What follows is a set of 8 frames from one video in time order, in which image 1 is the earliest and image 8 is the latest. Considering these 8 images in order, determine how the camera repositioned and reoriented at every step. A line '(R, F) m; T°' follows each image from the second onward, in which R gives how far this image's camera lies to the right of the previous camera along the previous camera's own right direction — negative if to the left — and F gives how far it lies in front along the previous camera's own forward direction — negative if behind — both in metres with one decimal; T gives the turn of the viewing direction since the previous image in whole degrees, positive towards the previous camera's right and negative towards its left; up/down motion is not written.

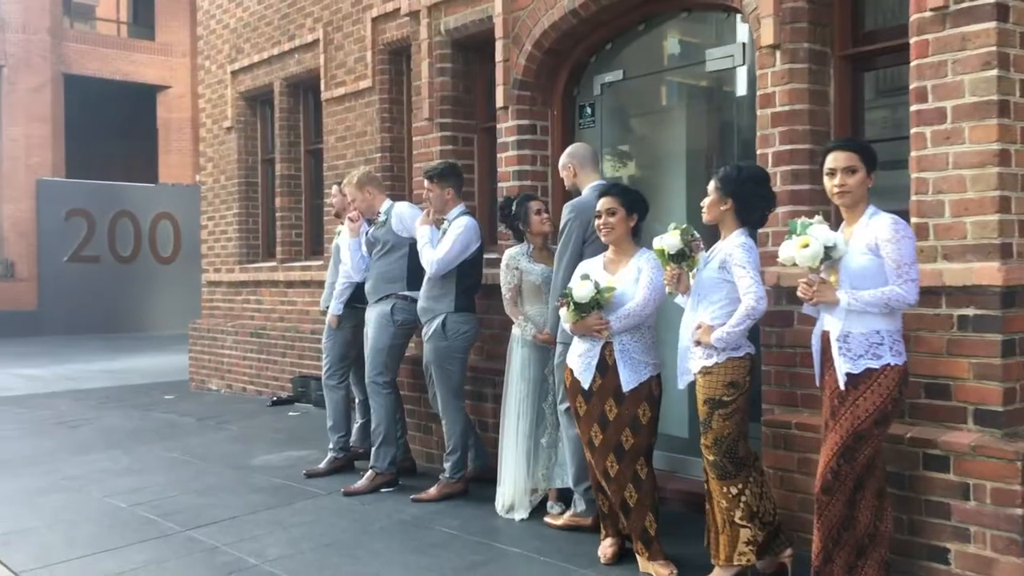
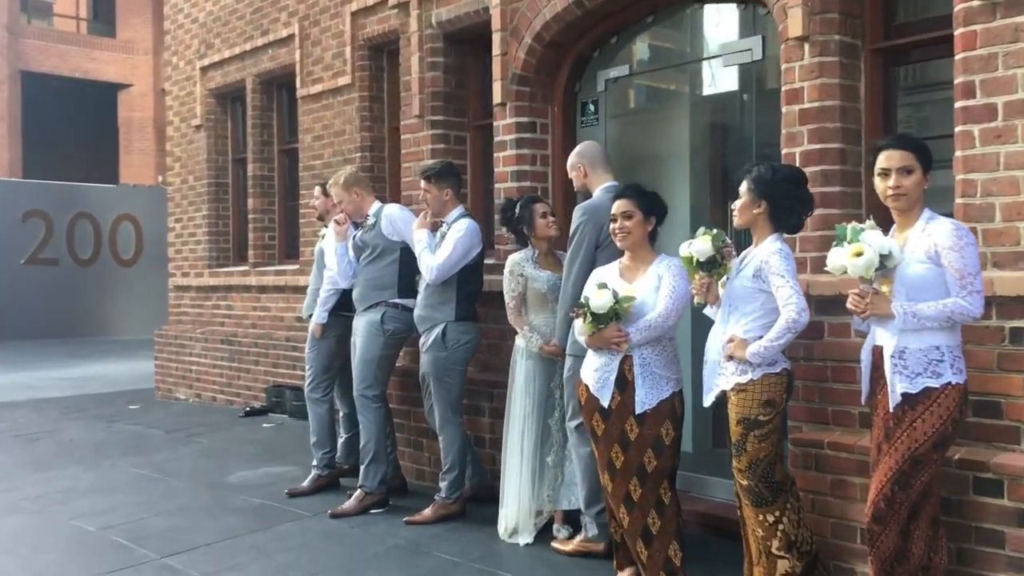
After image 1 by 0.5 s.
(-0.2, +0.4) m; +2°
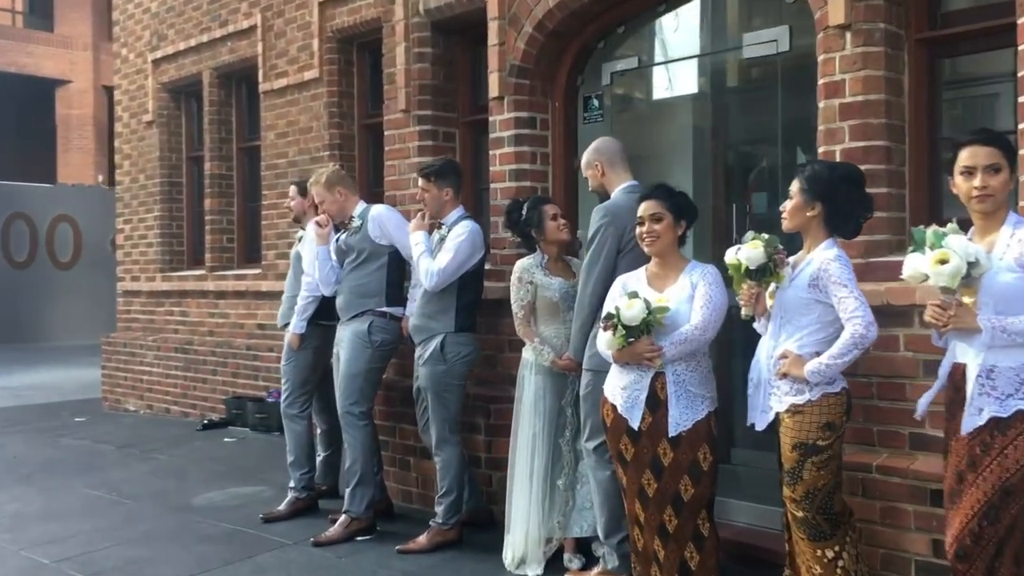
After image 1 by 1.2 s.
(-0.3, +0.4) m; +3°
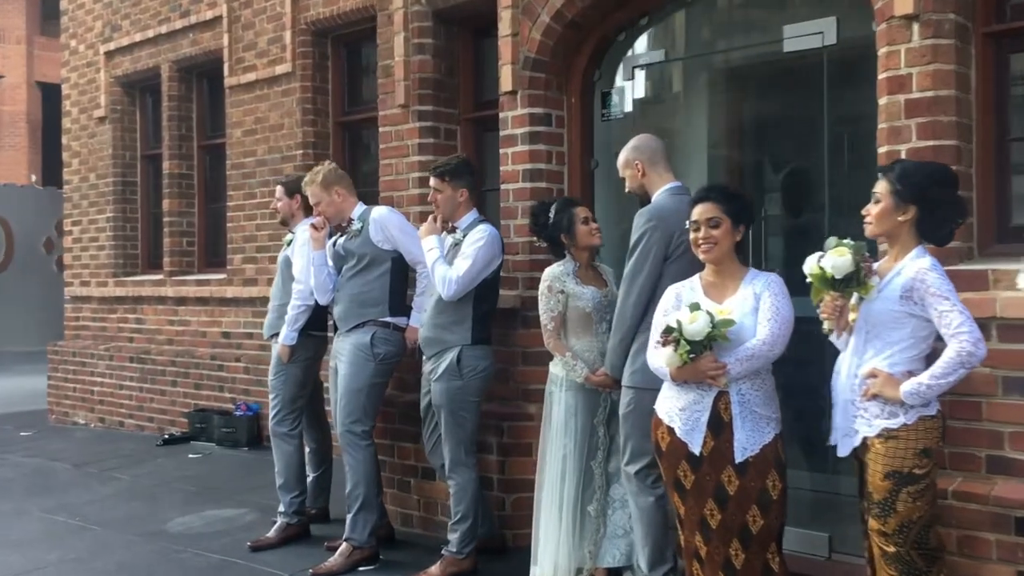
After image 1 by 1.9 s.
(-0.4, +0.4) m; +3°
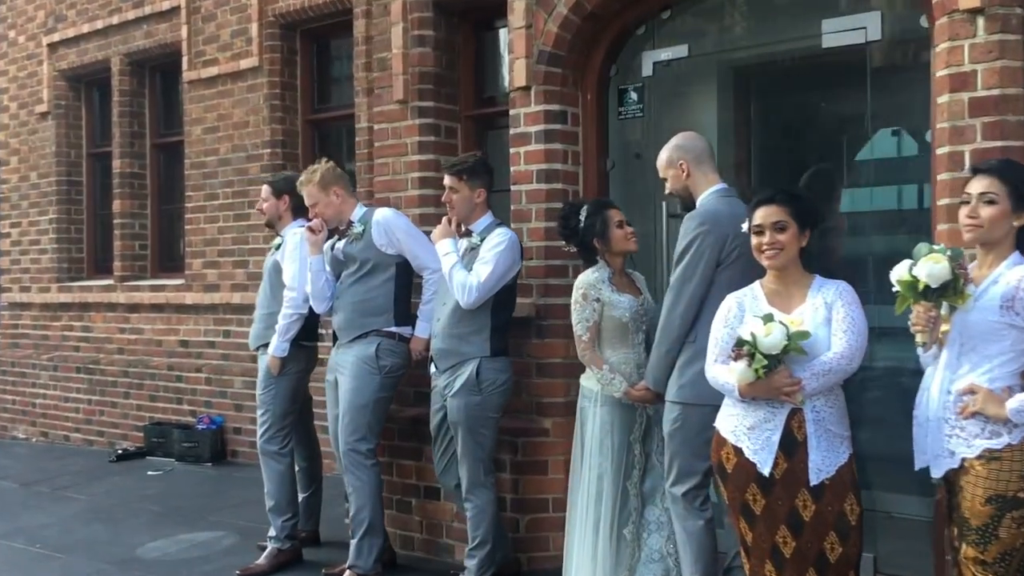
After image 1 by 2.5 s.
(-0.4, +0.3) m; +4°
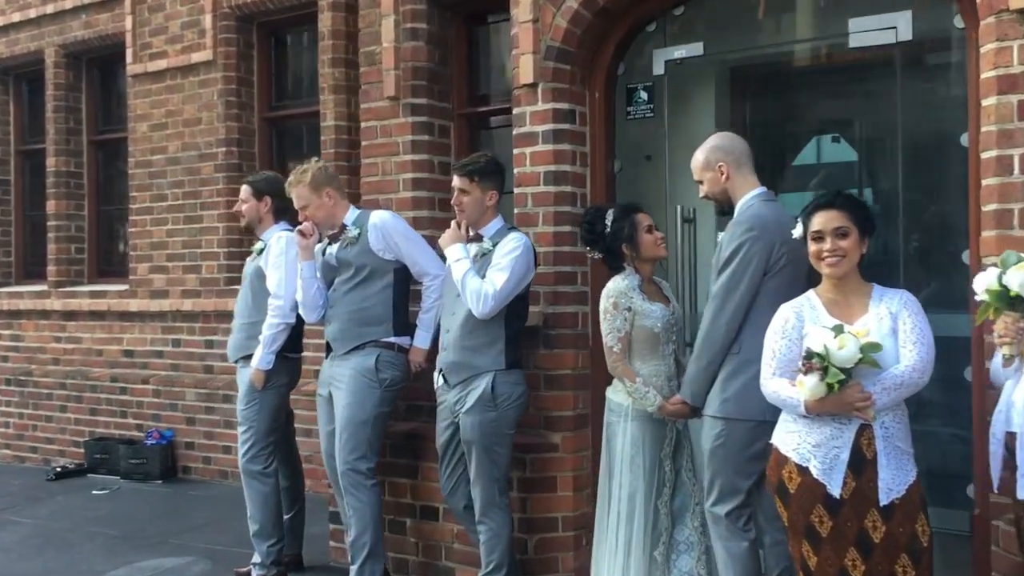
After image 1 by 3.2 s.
(-0.4, +0.3) m; +5°
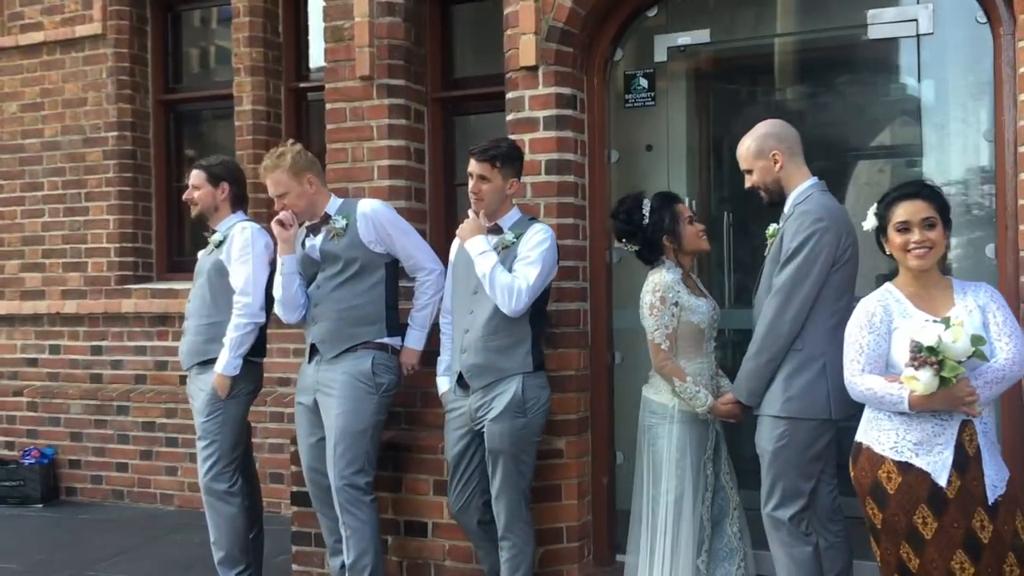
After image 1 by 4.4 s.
(-0.8, +0.4) m; +11°
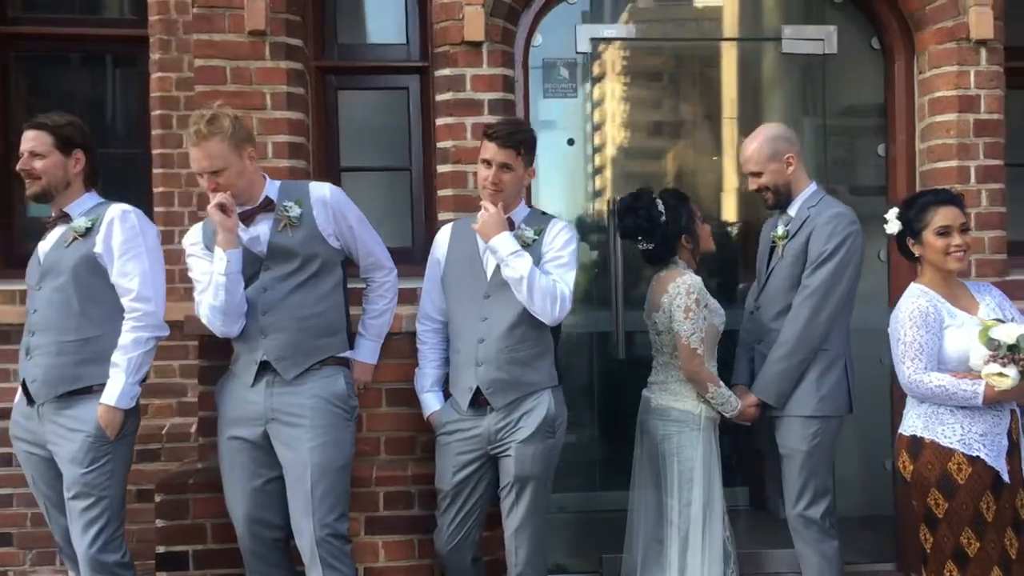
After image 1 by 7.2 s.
(-1.7, +0.9) m; +29°
